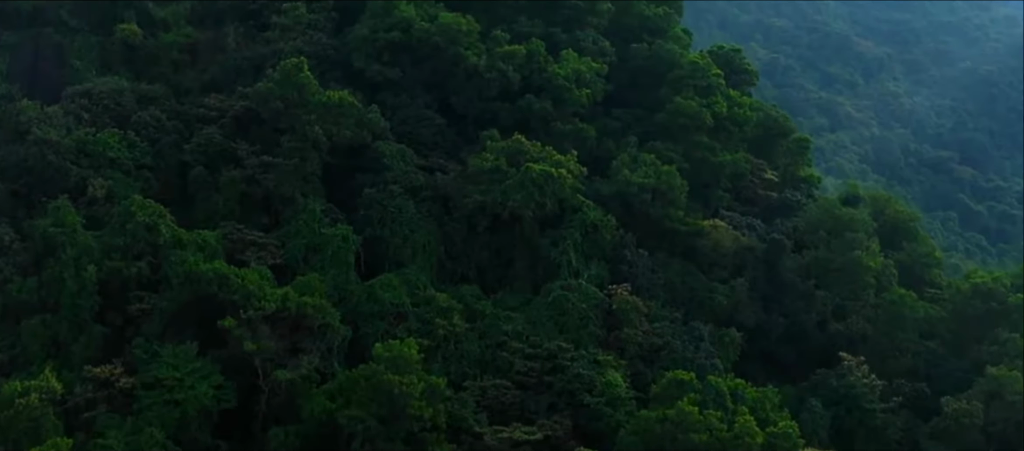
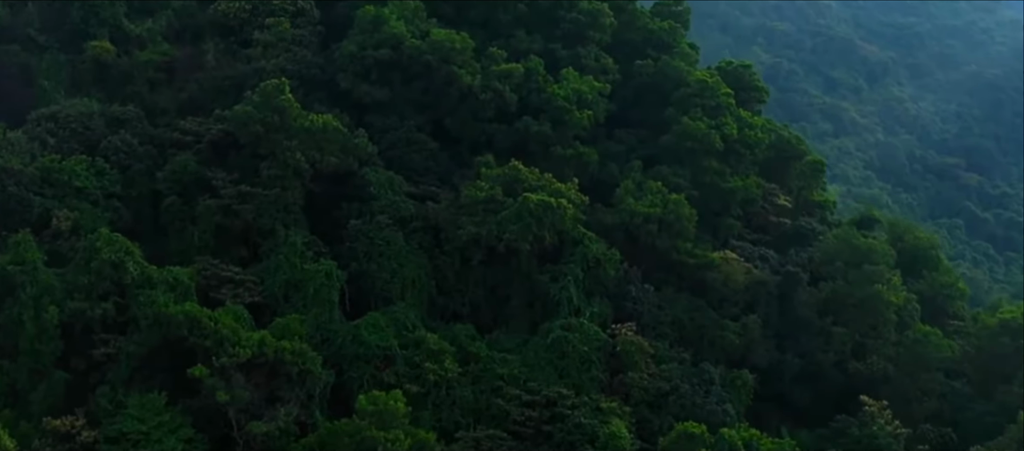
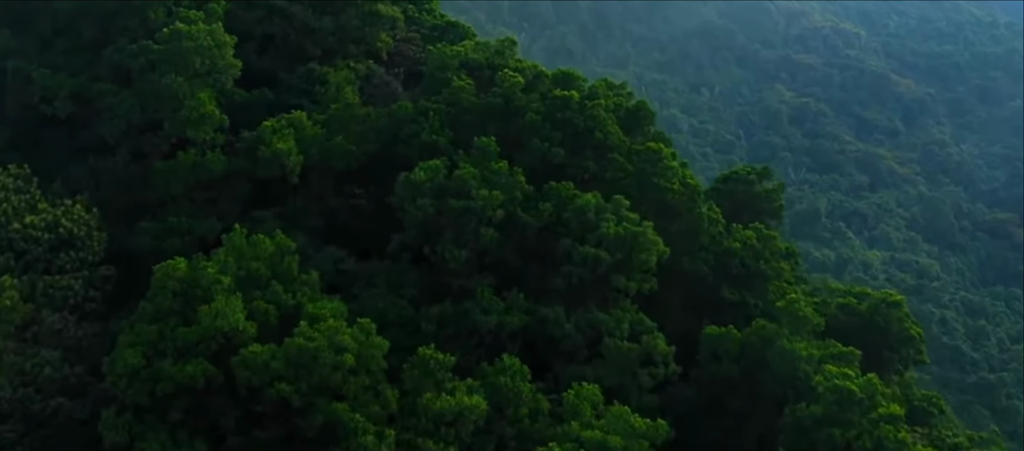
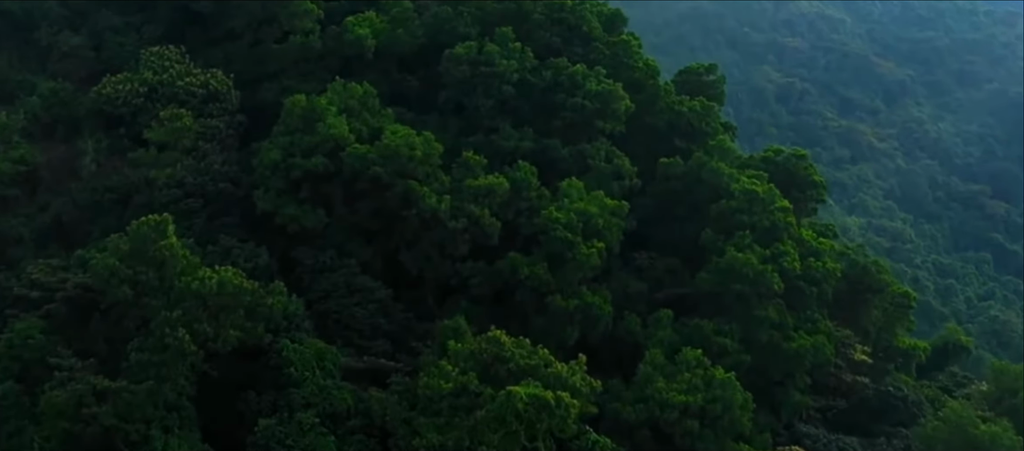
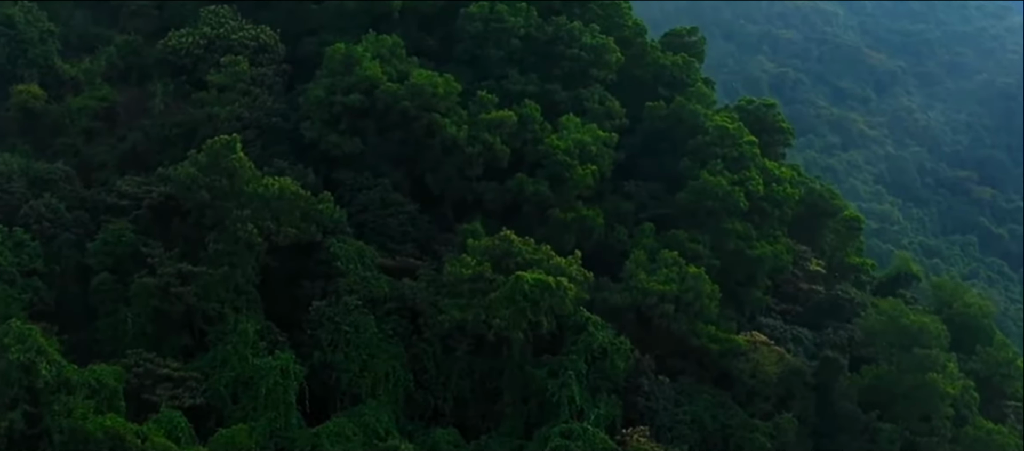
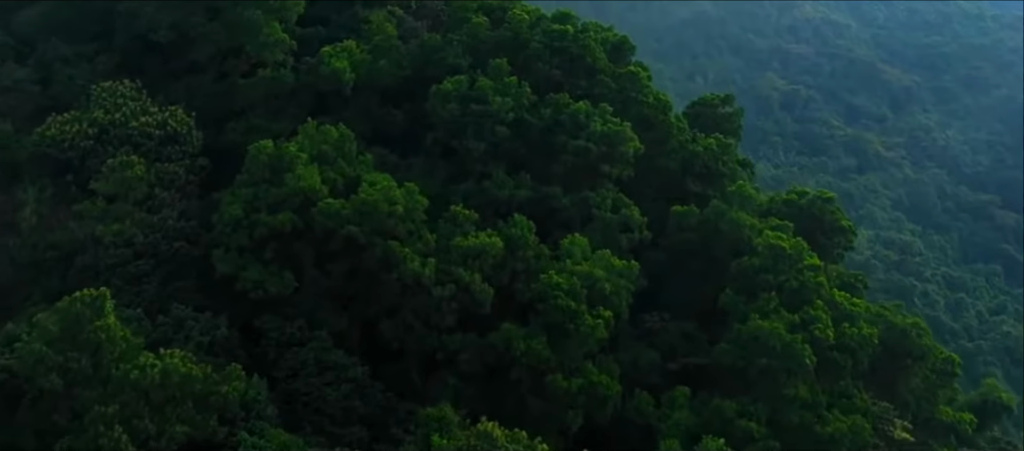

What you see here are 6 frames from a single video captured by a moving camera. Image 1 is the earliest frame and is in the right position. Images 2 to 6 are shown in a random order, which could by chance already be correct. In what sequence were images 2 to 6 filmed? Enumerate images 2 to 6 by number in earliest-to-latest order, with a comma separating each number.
2, 5, 4, 6, 3
